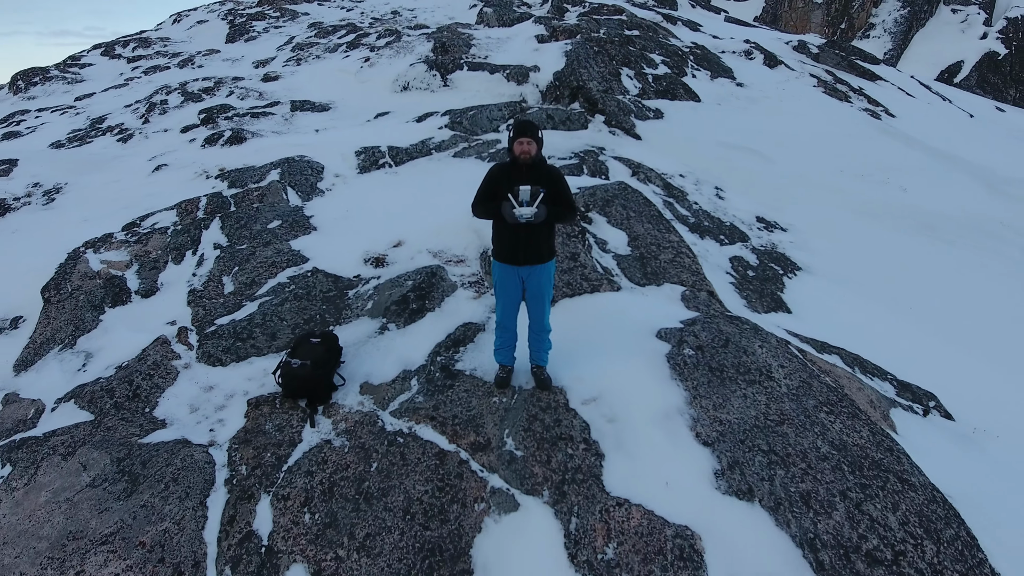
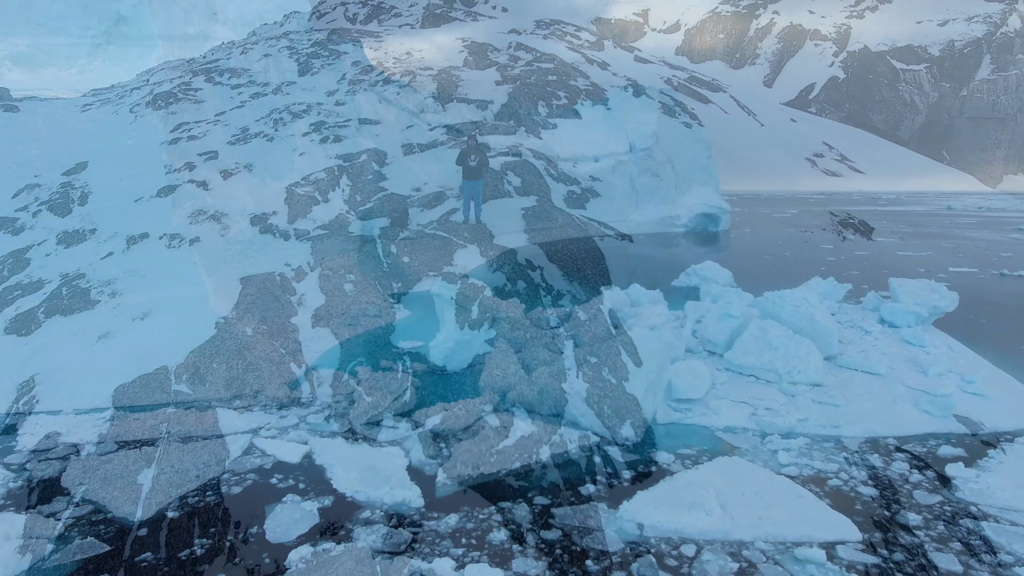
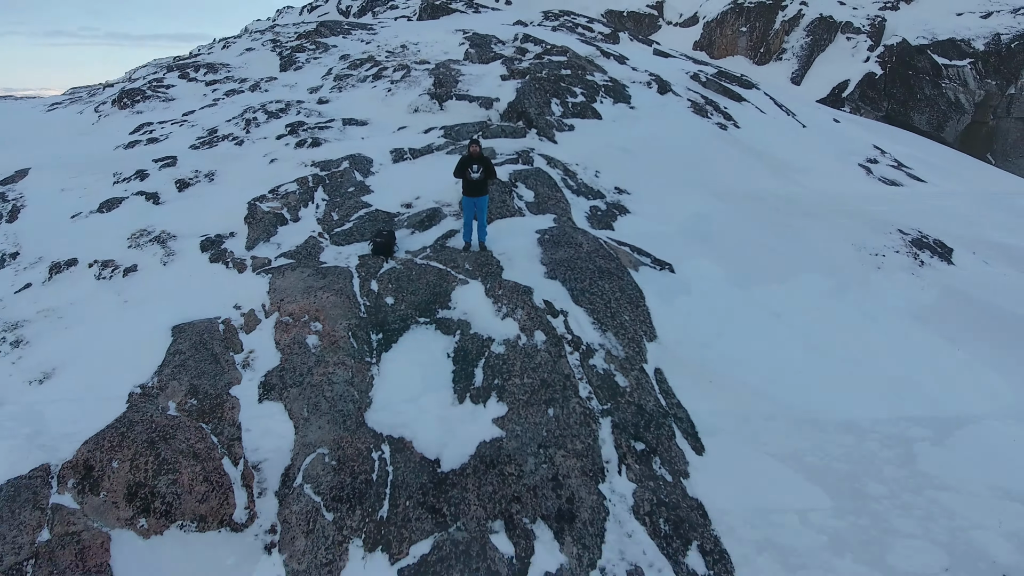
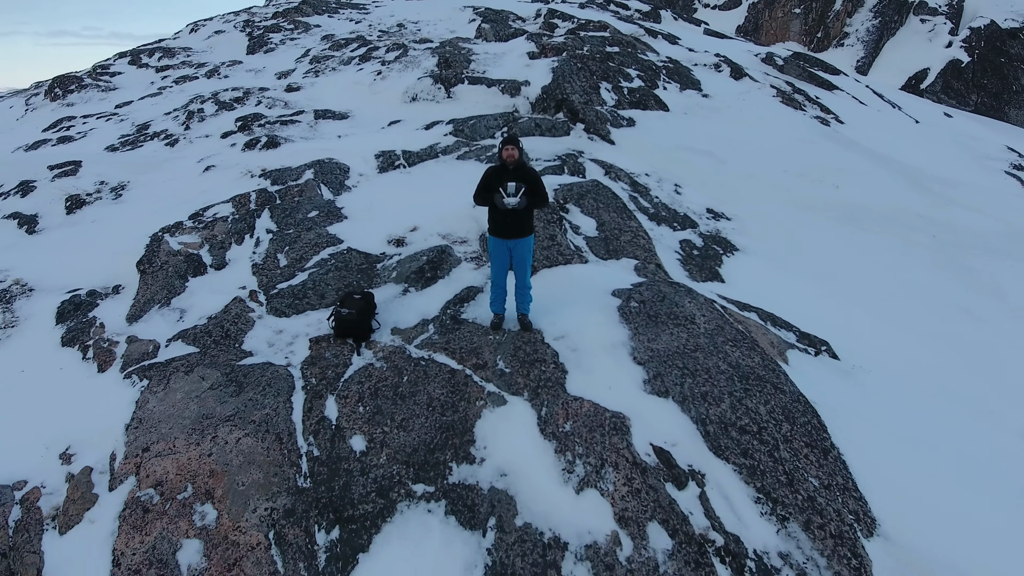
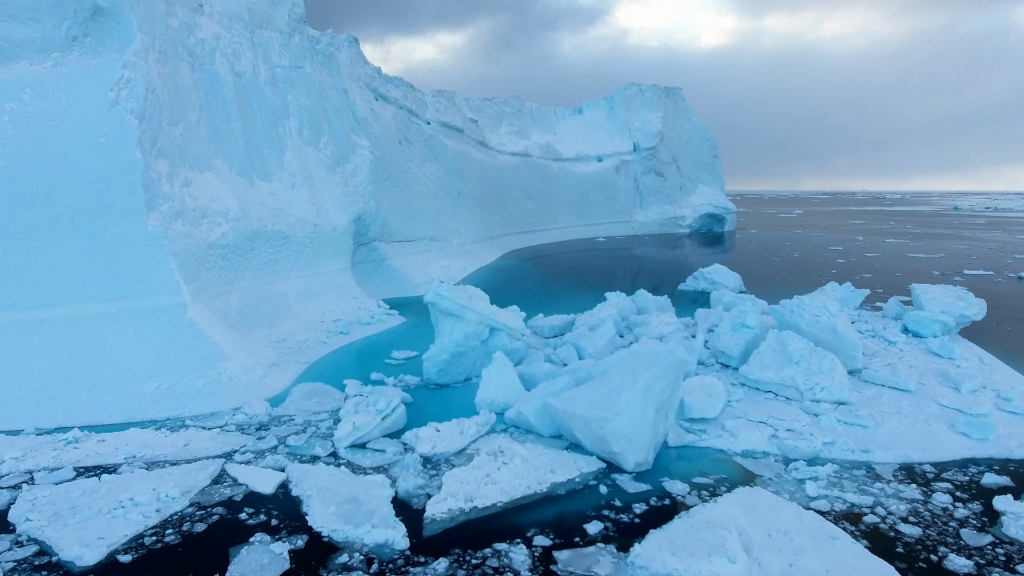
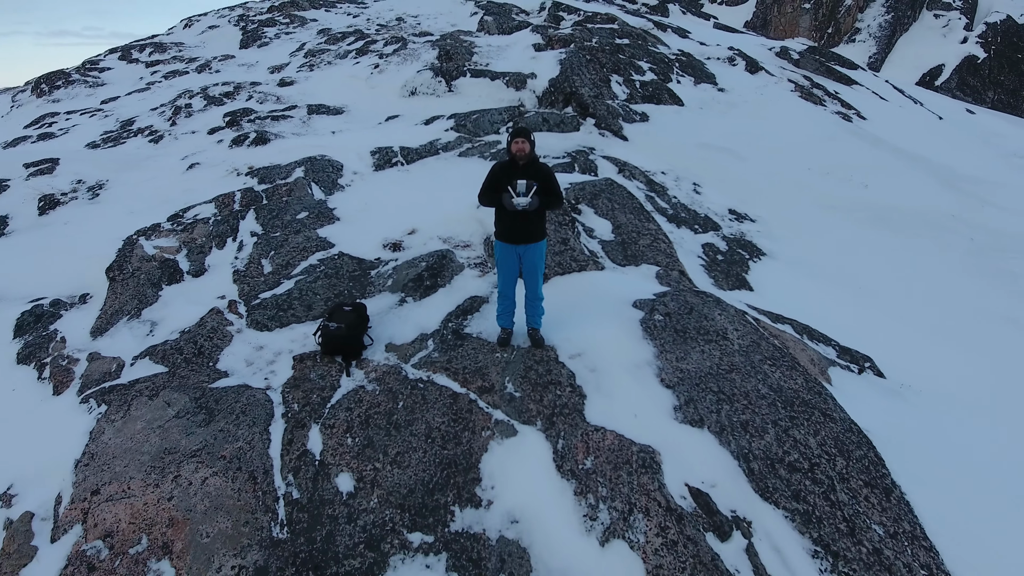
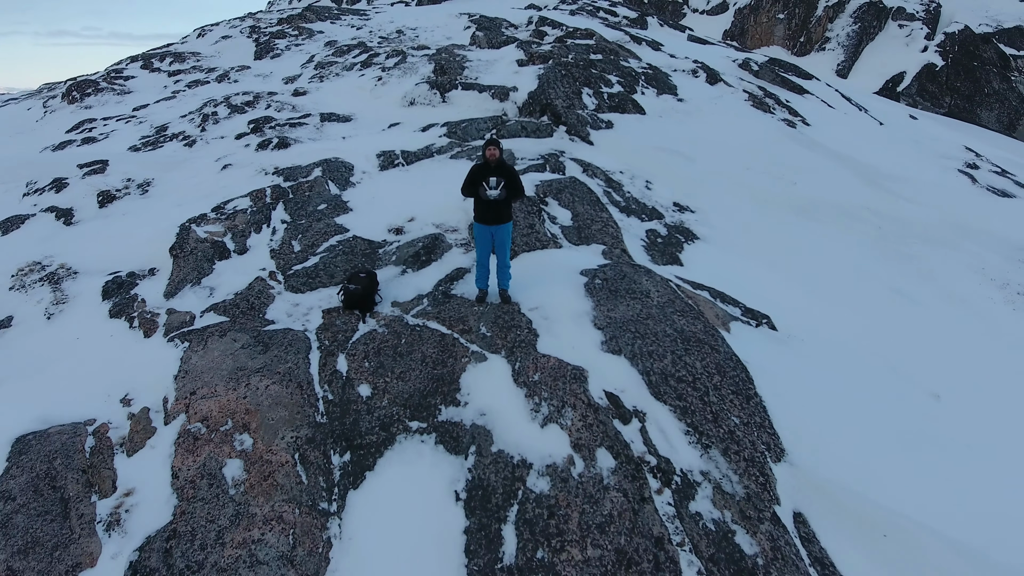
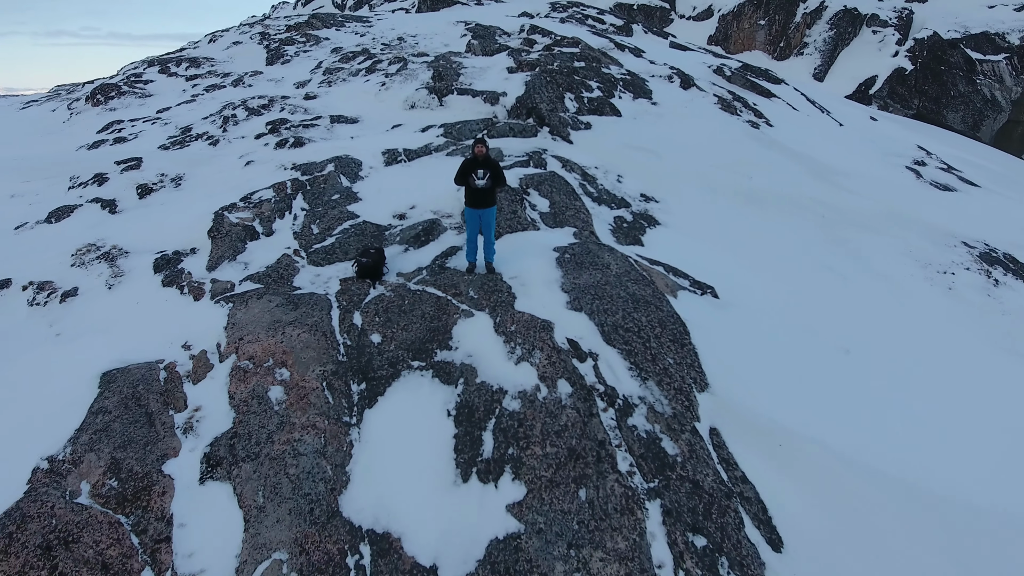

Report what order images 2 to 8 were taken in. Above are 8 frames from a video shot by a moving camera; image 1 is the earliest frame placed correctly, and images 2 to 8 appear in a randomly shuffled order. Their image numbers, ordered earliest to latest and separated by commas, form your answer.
6, 4, 7, 8, 3, 2, 5
